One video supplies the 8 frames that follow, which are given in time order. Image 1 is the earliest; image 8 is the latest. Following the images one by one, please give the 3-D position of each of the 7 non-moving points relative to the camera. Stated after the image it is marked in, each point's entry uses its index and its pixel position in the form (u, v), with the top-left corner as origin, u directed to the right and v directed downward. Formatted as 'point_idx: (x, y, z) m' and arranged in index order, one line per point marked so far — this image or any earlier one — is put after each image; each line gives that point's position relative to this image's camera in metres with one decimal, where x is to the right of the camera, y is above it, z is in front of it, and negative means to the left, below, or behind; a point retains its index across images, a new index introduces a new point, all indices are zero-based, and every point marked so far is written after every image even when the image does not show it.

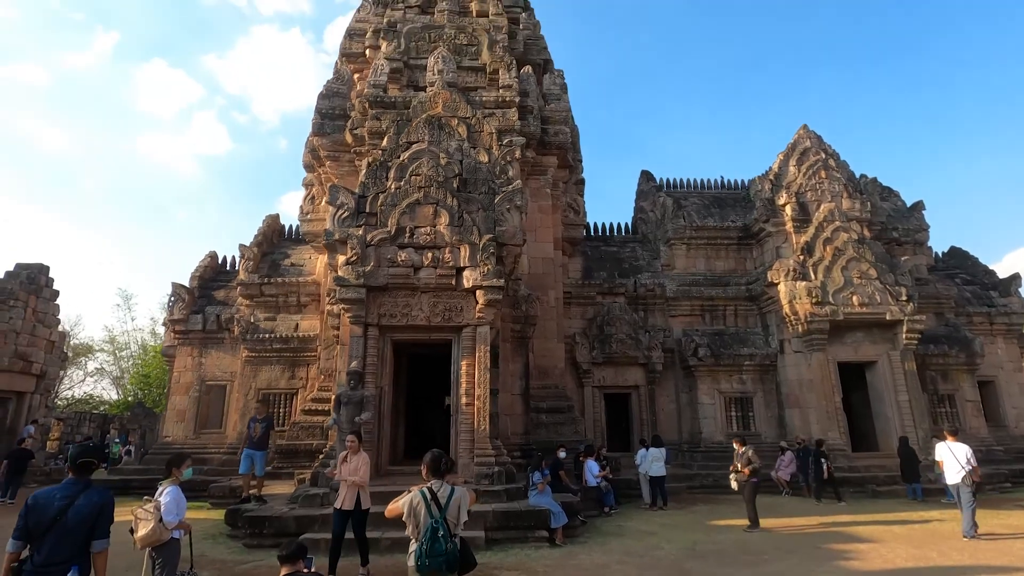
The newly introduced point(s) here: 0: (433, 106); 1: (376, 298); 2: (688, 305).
0: (-1.4, +3.4, +10.1) m
1: (-1.7, -0.1, +6.7) m
2: (+3.6, -0.4, +11.3) m
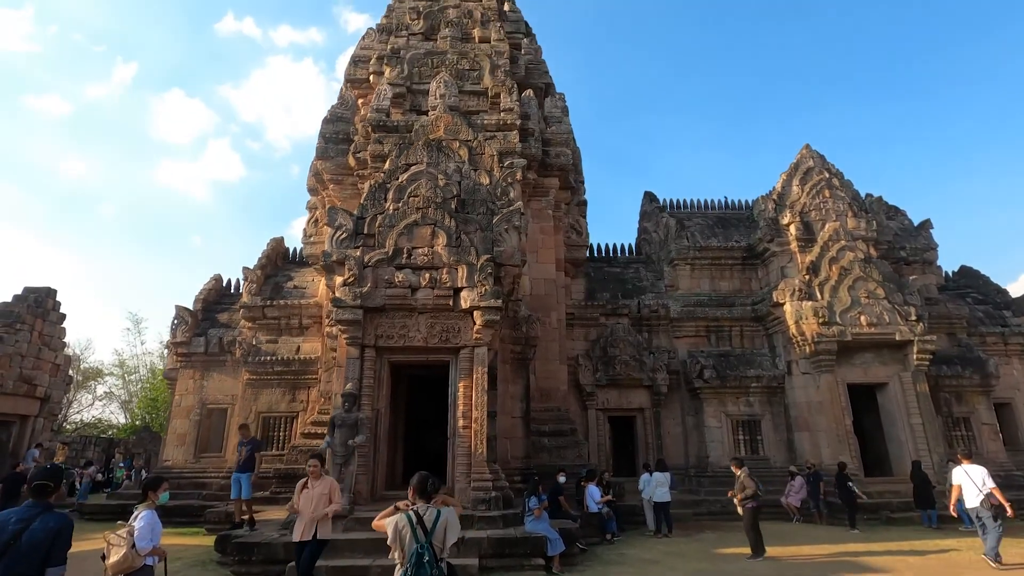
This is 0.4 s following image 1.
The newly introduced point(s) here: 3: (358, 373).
0: (-1.4, +3.0, +10.2) m
1: (-1.7, -0.4, +6.7) m
2: (+3.7, -0.8, +11.1) m
3: (-1.8, -1.0, +6.5) m
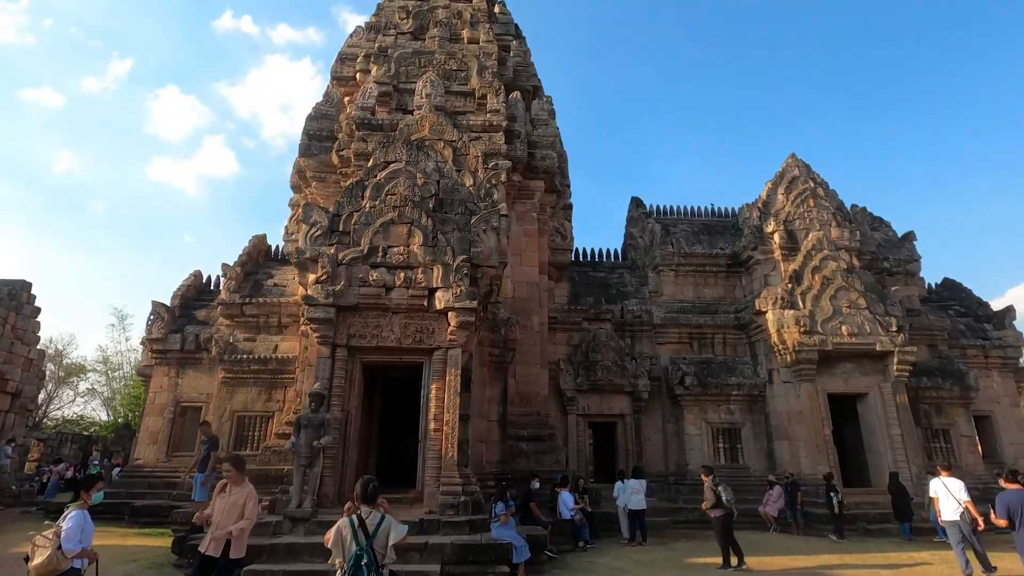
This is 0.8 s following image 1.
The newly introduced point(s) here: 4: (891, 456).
0: (-1.7, +2.9, +10.1) m
1: (-2.0, -0.4, +6.6) m
2: (+3.3, -0.9, +11.1) m
3: (-2.1, -1.0, +6.3) m
4: (+6.4, -2.8, +9.2) m
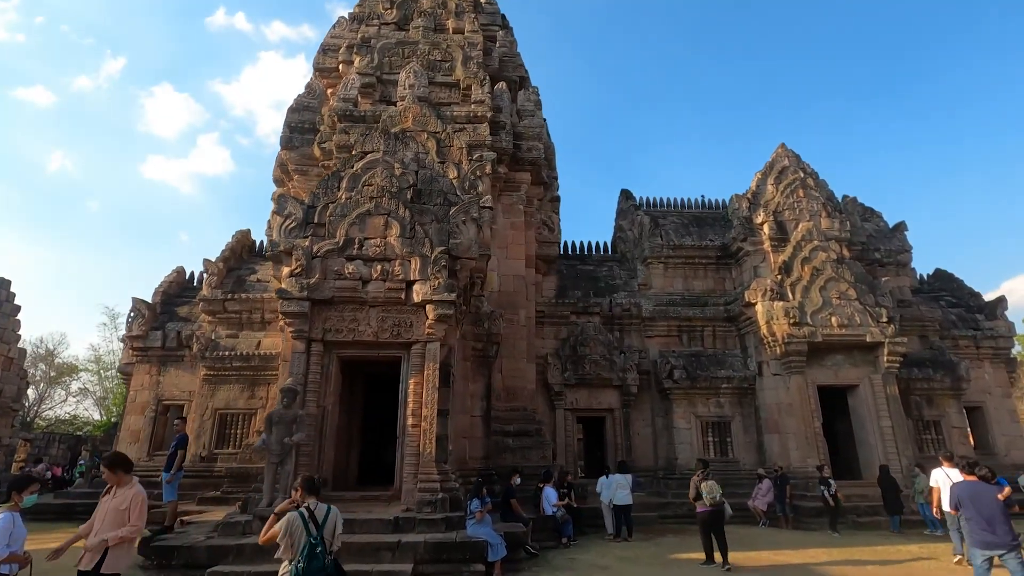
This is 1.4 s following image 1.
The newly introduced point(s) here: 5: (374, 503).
0: (-2.0, +3.1, +9.9) m
1: (-2.2, -0.3, +6.4) m
2: (+3.1, -0.8, +10.9) m
3: (-2.4, -0.9, +6.2) m
4: (+6.2, -2.7, +9.1) m
5: (-1.5, -2.4, +6.1) m
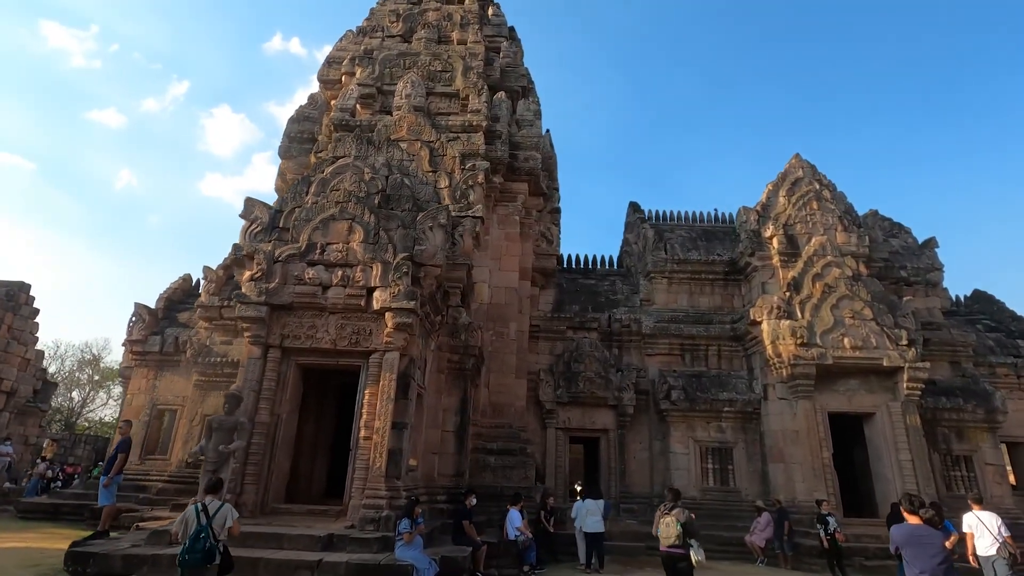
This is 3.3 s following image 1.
0: (-2.1, +2.9, +9.8) m
1: (-2.7, -0.3, +6.3) m
2: (+2.9, -1.1, +10.4) m
3: (-2.8, -1.0, +6.0) m
4: (+5.9, -3.0, +8.3) m
5: (-2.0, -2.4, +5.8) m
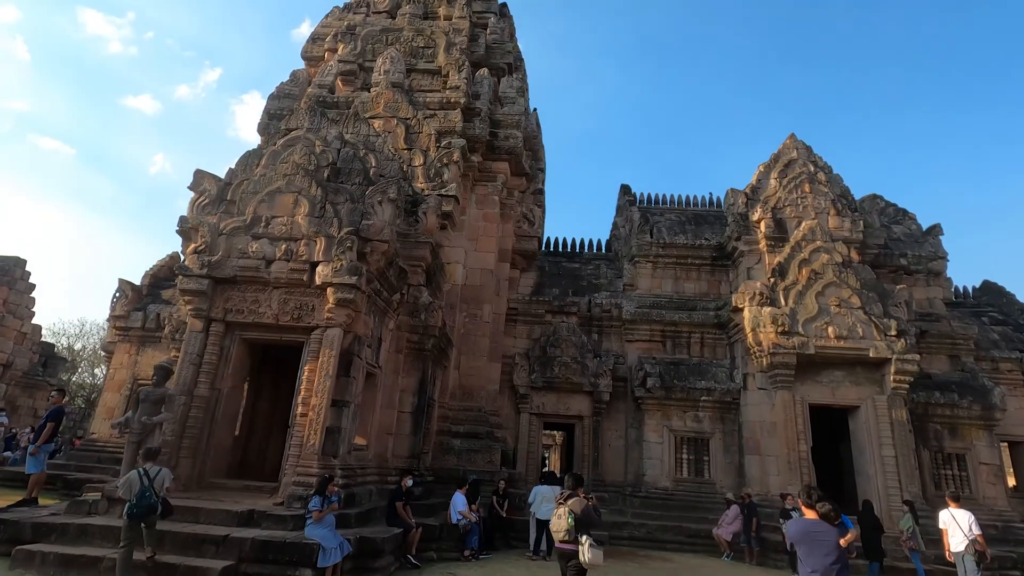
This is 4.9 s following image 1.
0: (-2.5, +3.2, +9.7) m
1: (-3.3, 0.0, +6.2) m
2: (+2.5, -0.8, +10.1) m
3: (-3.5, -0.7, +6.0) m
4: (+5.3, -2.8, +7.9) m
5: (-2.7, -2.2, +5.7) m
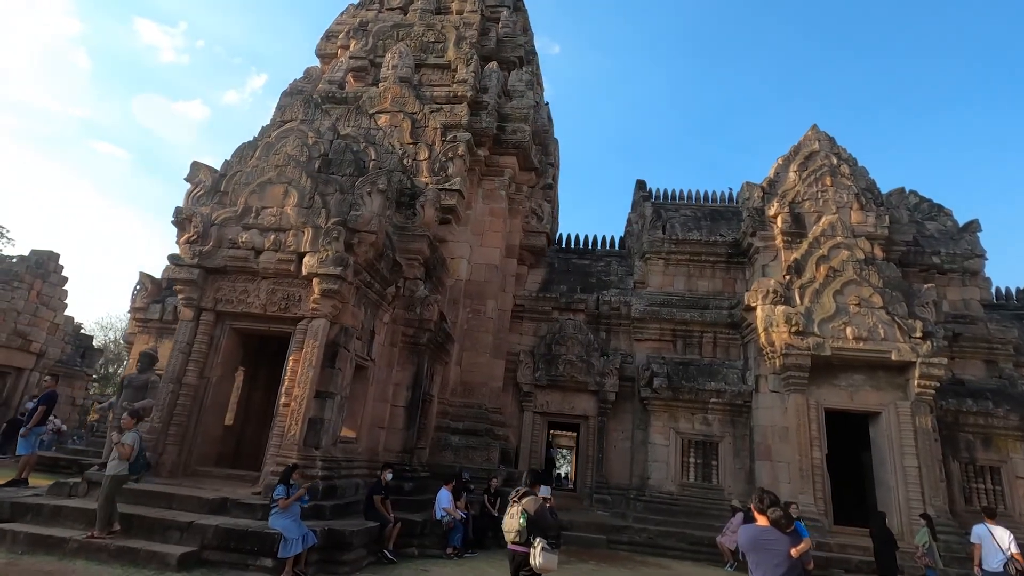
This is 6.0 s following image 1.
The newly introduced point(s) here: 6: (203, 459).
0: (-2.4, +3.3, +9.7) m
1: (-3.4, +0.1, +6.2) m
2: (+2.6, -0.7, +9.7) m
3: (-3.6, -0.5, +6.0) m
4: (+5.2, -2.8, +7.4) m
5: (-2.9, -2.0, +5.7) m
6: (-3.4, -1.9, +5.9) m
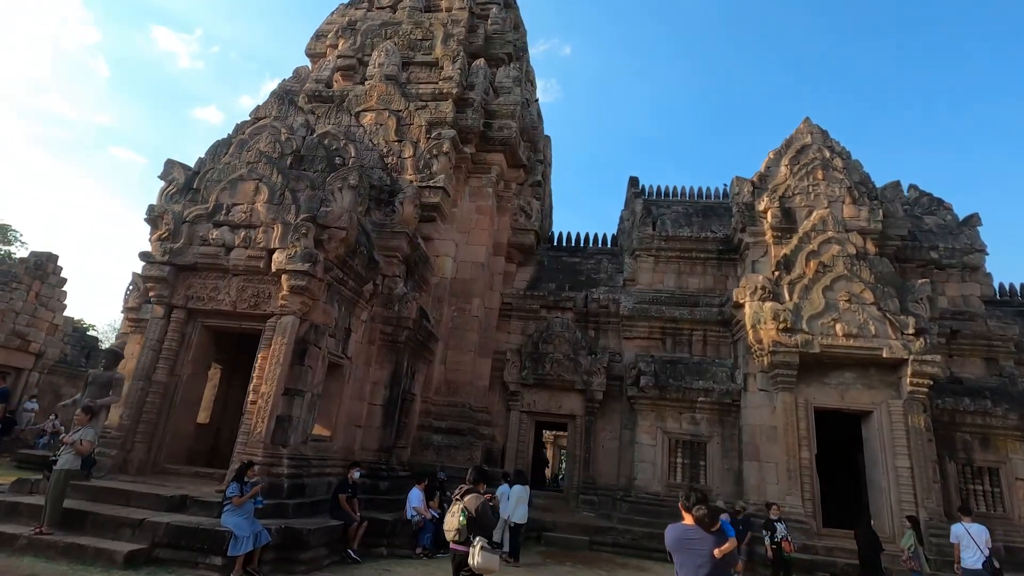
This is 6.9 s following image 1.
0: (-2.6, +3.4, +9.6) m
1: (-3.7, +0.1, +6.2) m
2: (+2.4, -0.7, +9.6) m
3: (-3.9, -0.5, +6.0) m
4: (+5.0, -2.7, +7.1) m
5: (-3.2, -2.0, +5.7) m
6: (-3.7, -1.8, +5.9) m
